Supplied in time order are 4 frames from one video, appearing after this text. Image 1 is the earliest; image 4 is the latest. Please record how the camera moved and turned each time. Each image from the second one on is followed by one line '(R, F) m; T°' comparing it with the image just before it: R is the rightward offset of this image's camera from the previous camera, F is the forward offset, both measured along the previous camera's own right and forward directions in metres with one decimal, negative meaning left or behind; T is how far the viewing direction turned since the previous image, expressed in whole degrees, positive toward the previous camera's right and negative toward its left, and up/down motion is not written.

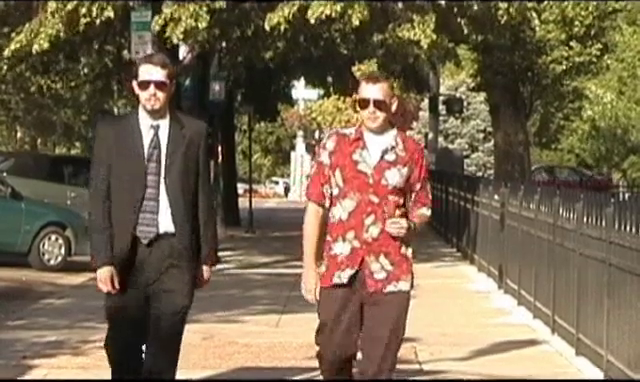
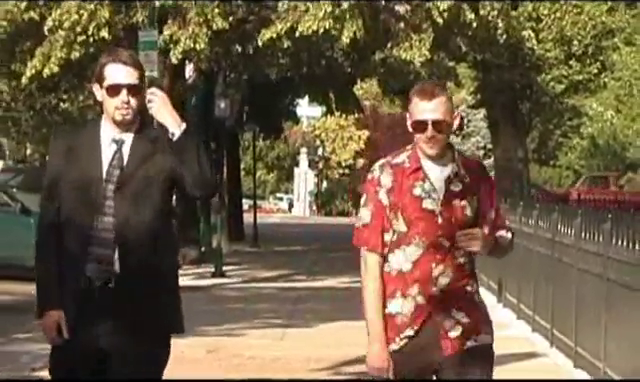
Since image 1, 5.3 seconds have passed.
(+0.3, -0.3) m; -1°
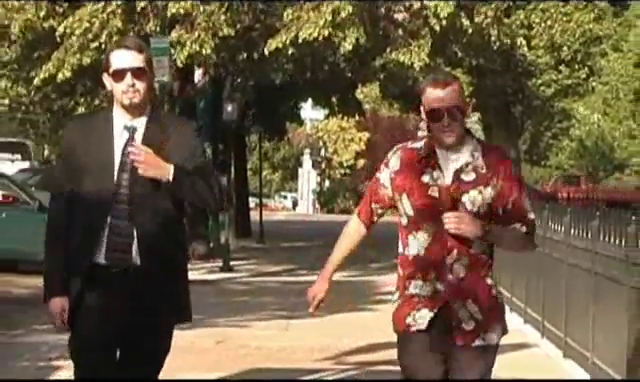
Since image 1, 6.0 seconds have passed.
(0.0, -0.7) m; 0°
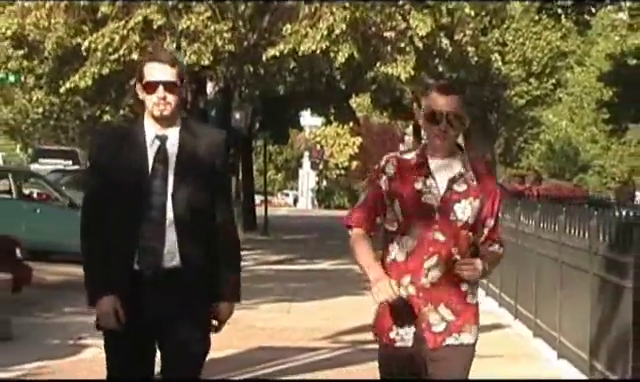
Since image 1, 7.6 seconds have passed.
(0.0, -1.8) m; 0°
